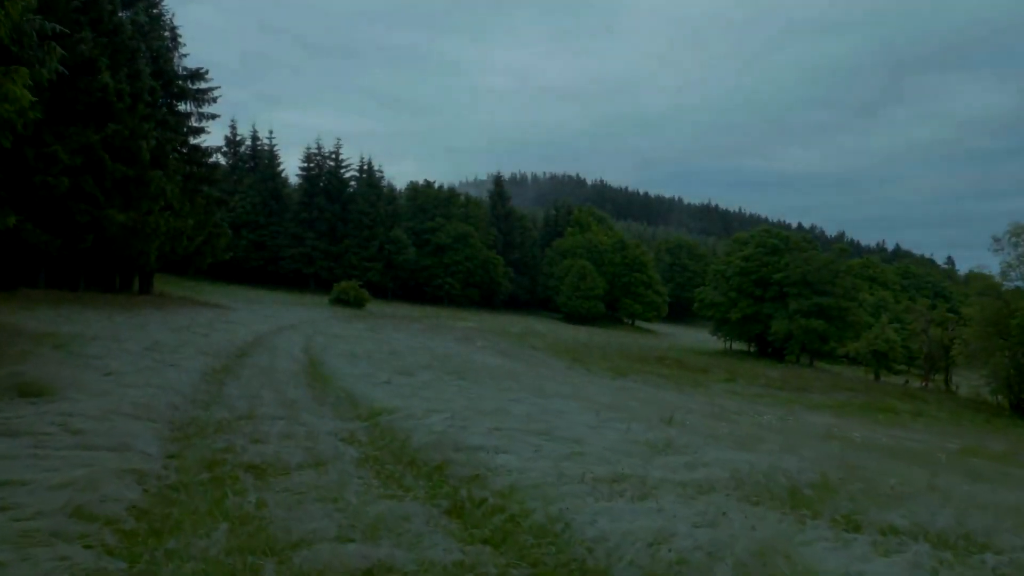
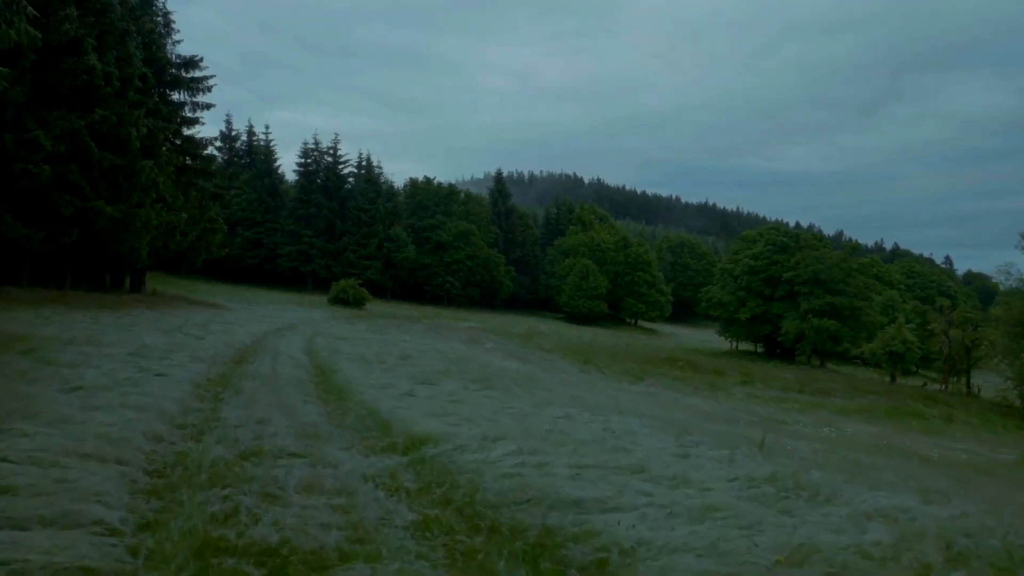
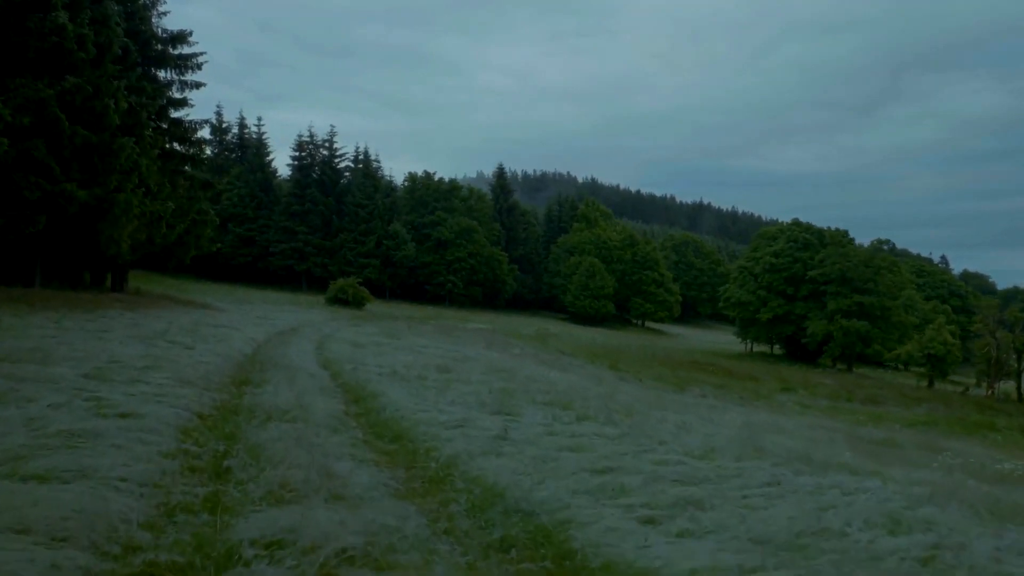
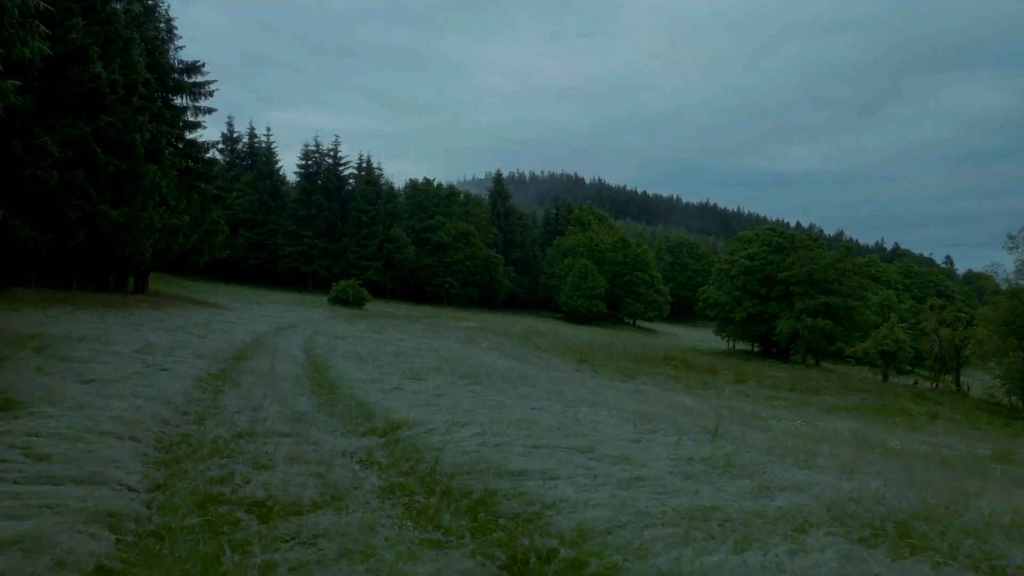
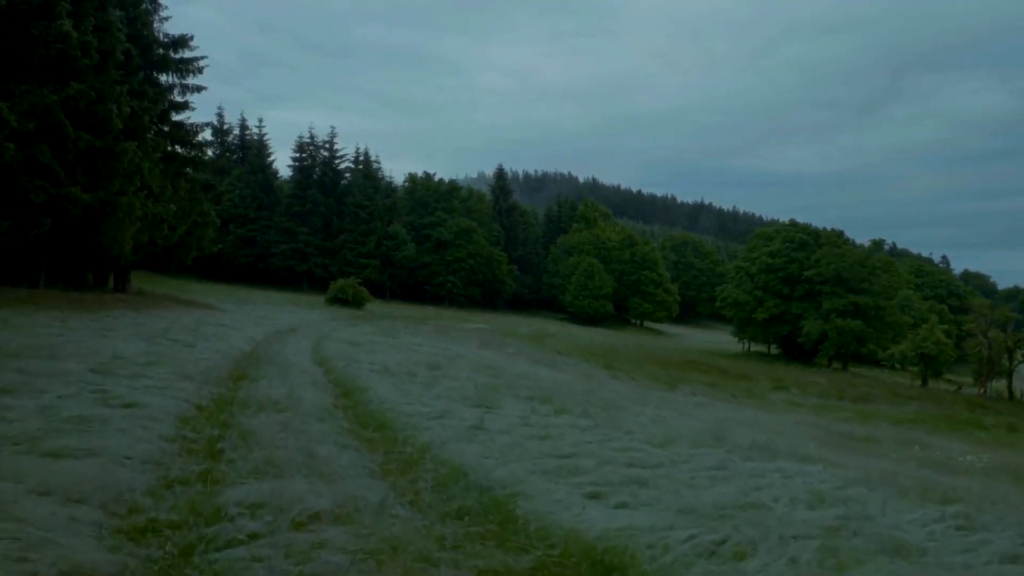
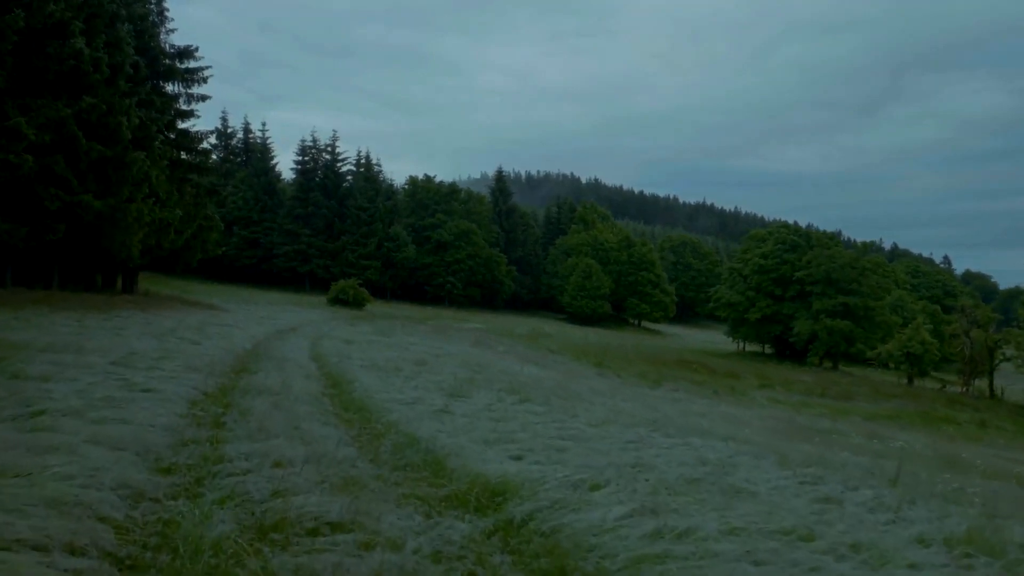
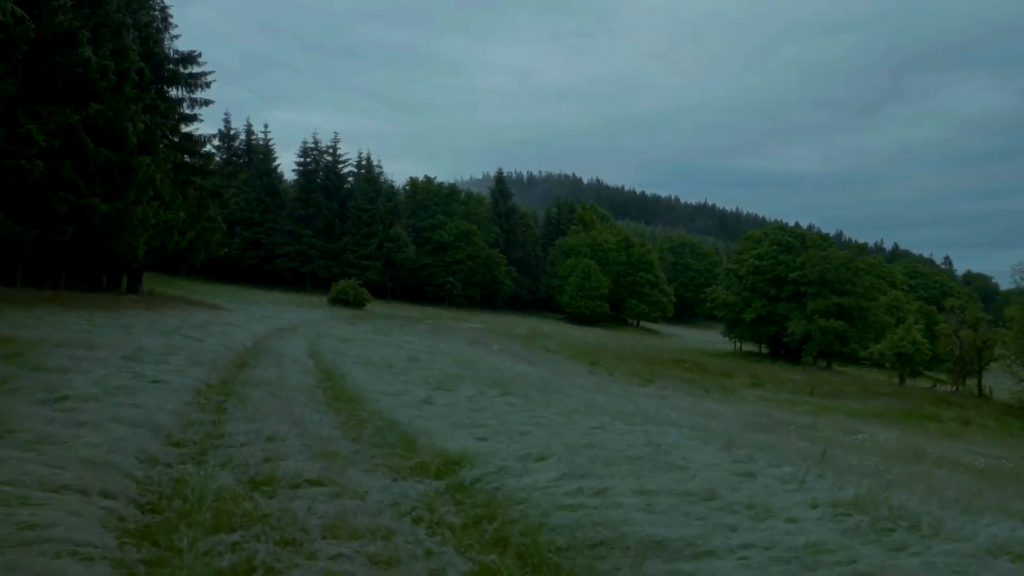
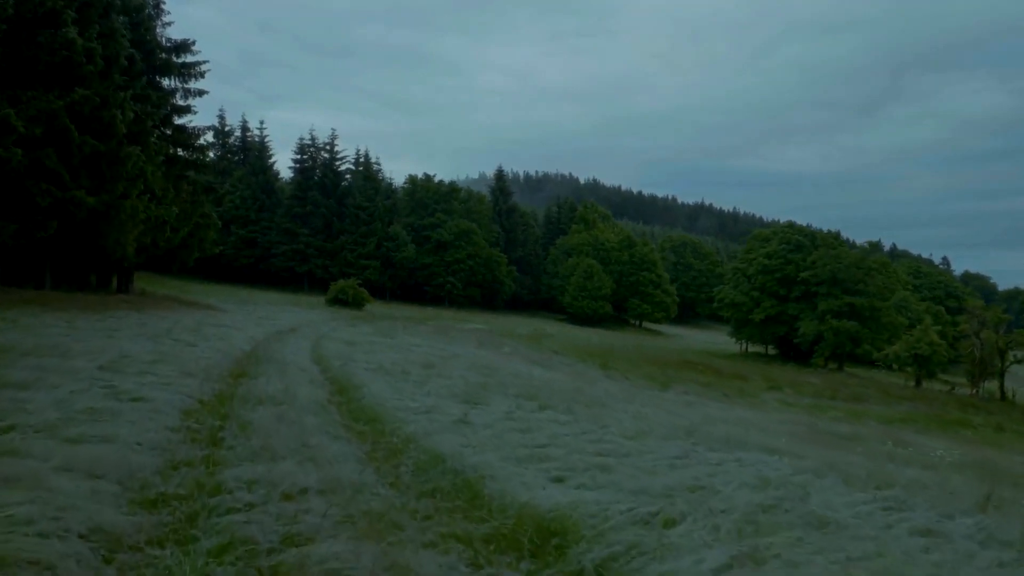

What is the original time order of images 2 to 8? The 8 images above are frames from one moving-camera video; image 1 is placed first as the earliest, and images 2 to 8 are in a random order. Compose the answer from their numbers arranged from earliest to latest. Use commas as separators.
4, 2, 7, 6, 8, 5, 3
